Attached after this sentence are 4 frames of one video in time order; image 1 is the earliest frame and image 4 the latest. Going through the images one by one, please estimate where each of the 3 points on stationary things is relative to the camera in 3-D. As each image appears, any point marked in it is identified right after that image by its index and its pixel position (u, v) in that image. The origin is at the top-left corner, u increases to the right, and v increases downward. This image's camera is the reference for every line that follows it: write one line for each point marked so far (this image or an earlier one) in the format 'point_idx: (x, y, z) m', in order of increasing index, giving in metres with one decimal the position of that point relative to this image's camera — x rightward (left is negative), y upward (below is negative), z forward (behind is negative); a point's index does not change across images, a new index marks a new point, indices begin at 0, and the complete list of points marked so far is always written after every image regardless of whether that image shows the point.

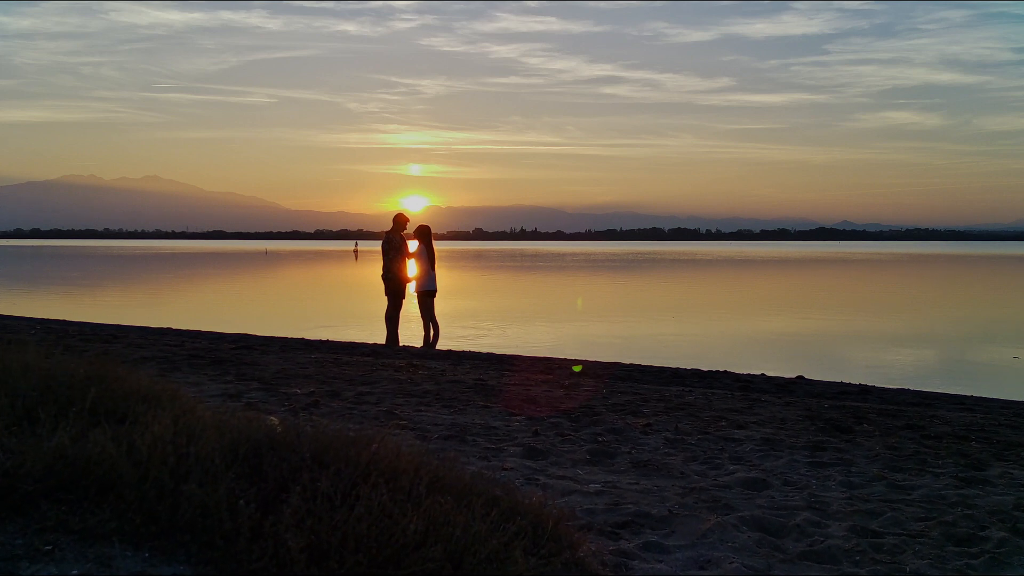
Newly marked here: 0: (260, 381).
0: (-2.9, -1.1, +9.6) m
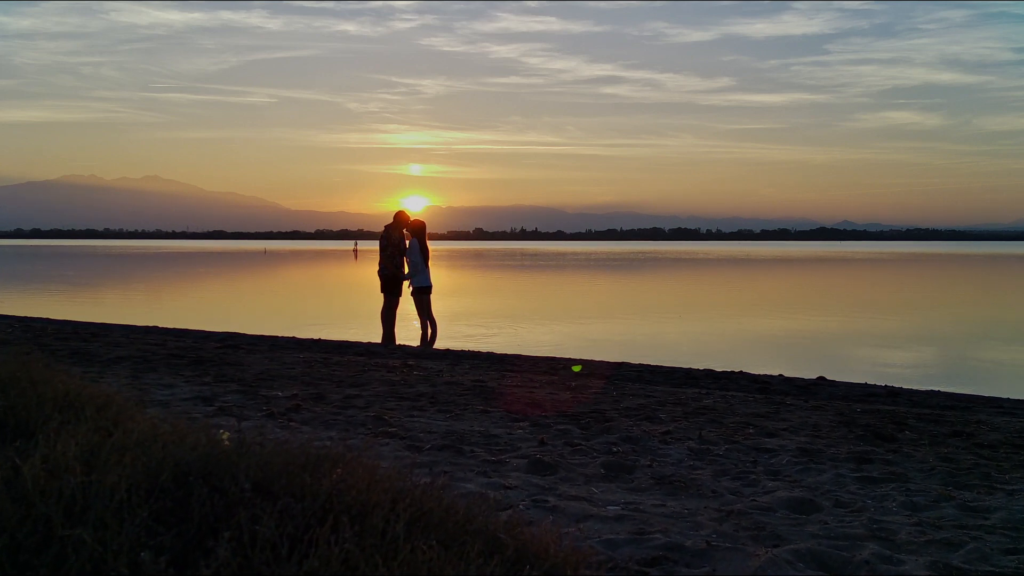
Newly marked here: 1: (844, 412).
0: (-2.8, -1.0, +8.8) m
1: (+3.2, -1.2, +8.1) m
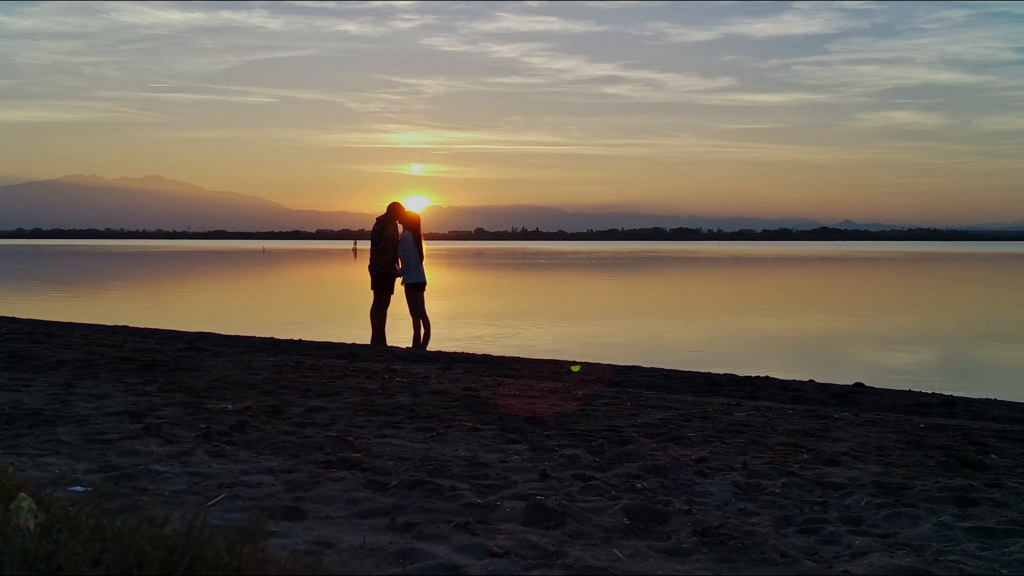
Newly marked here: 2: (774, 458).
0: (-2.9, -0.9, +7.5) m
1: (+3.1, -1.1, +6.7) m
2: (+1.6, -1.0, +5.1) m
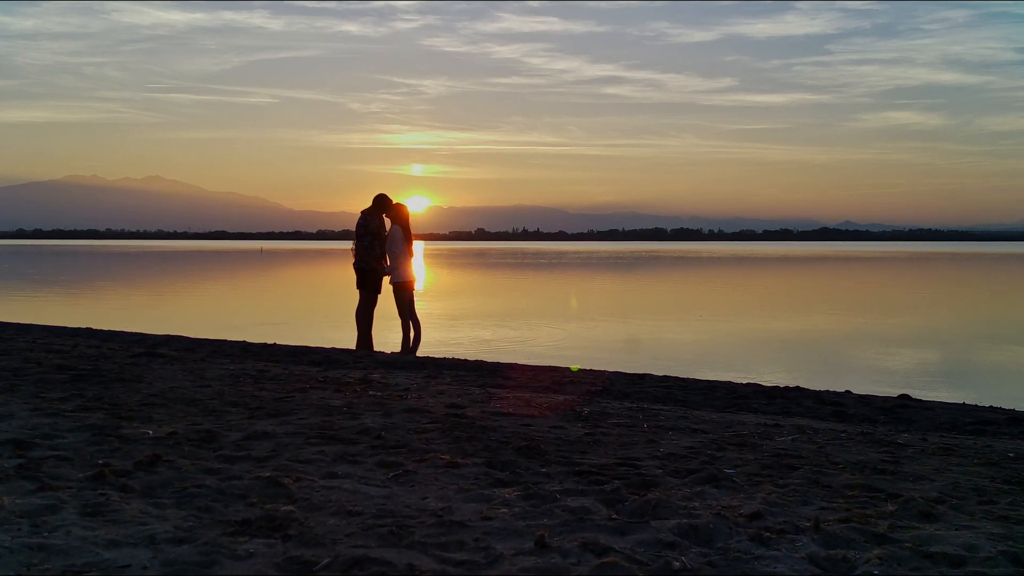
0: (-2.9, -0.9, +6.2) m
1: (+3.1, -1.1, +5.4) m
2: (+1.5, -1.0, +3.8) m
